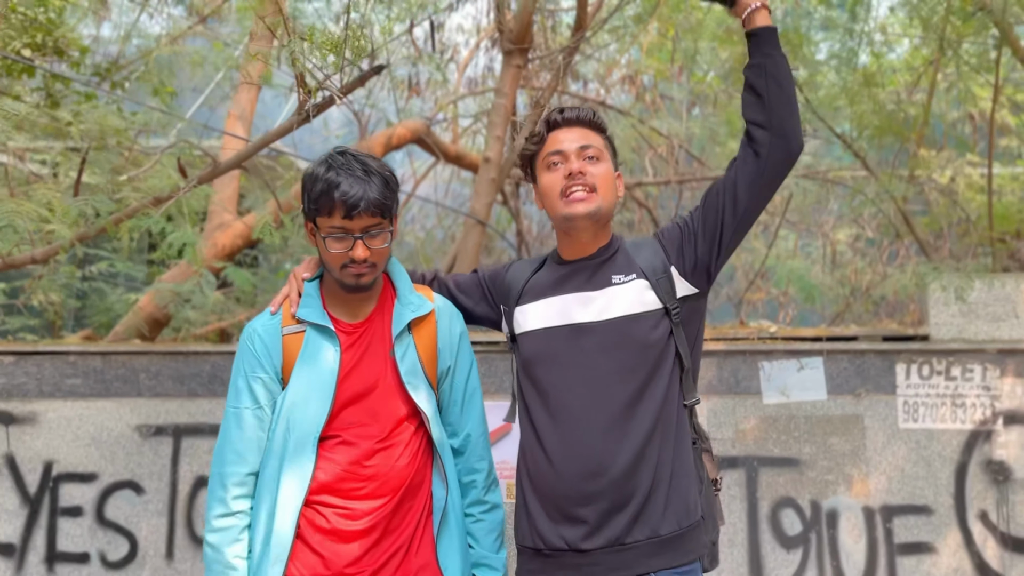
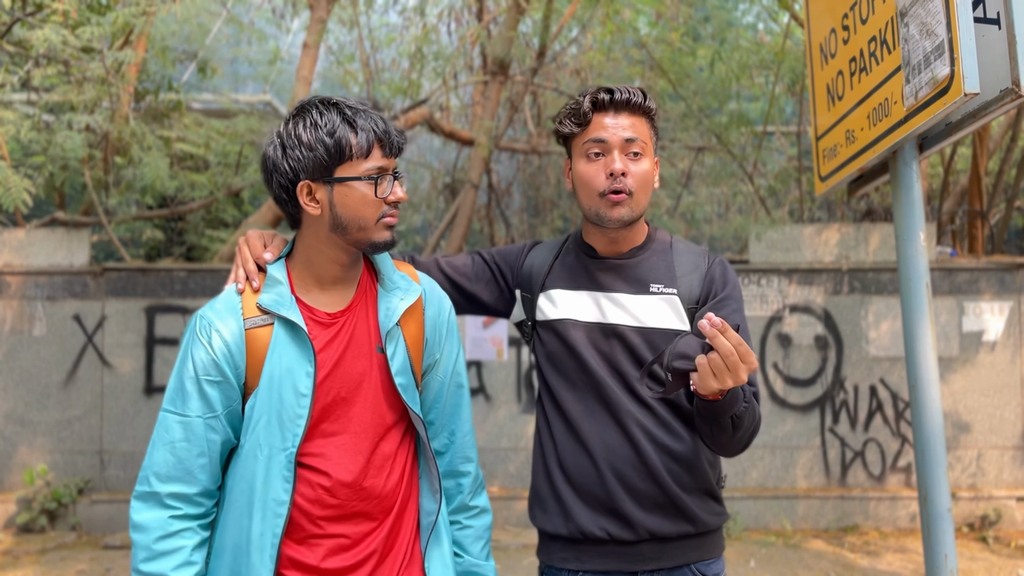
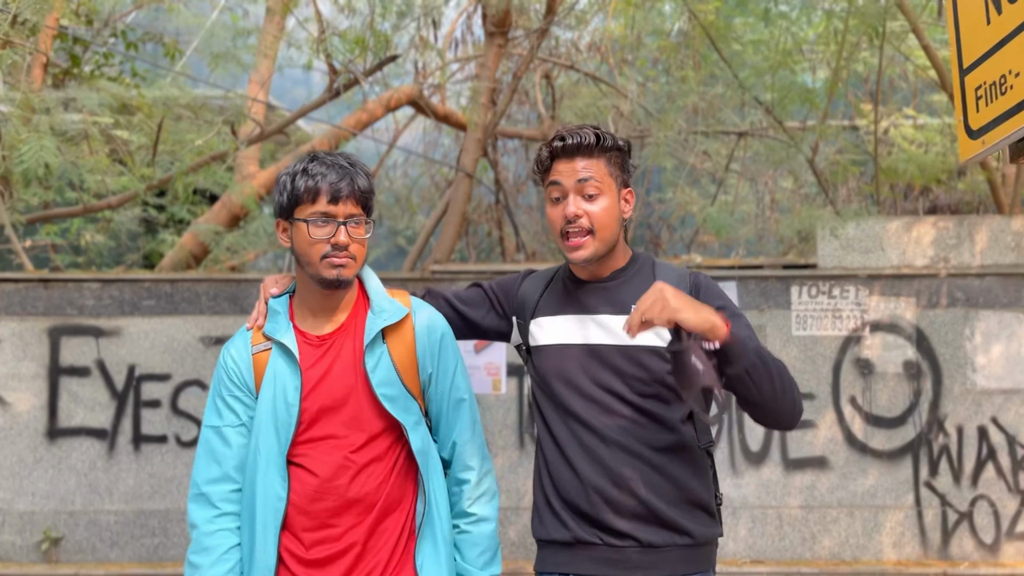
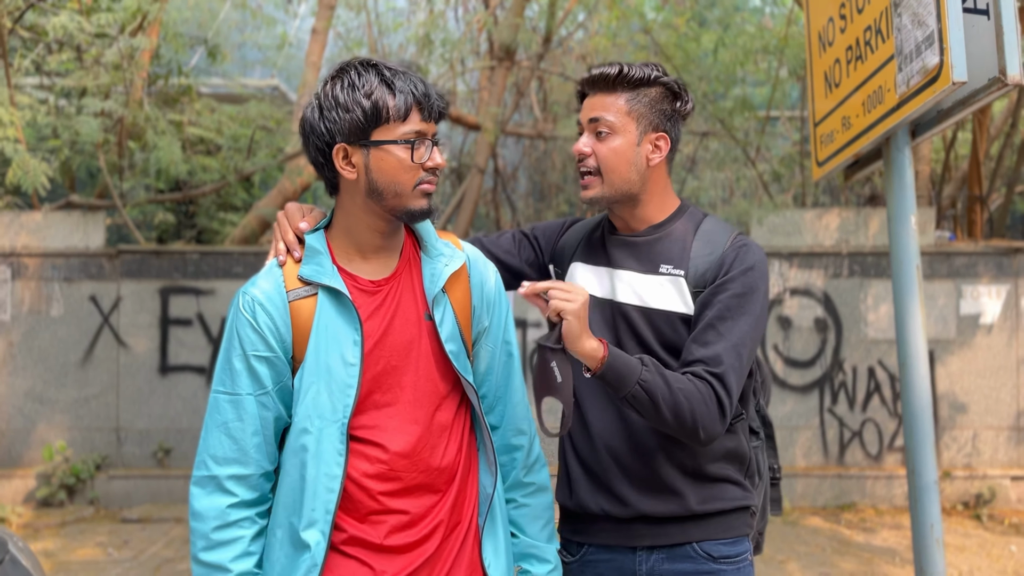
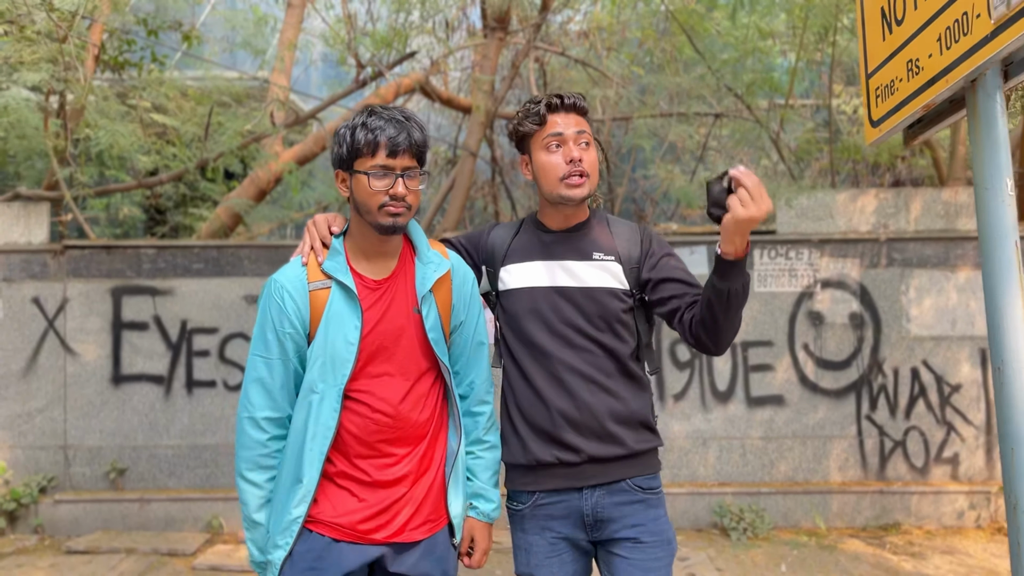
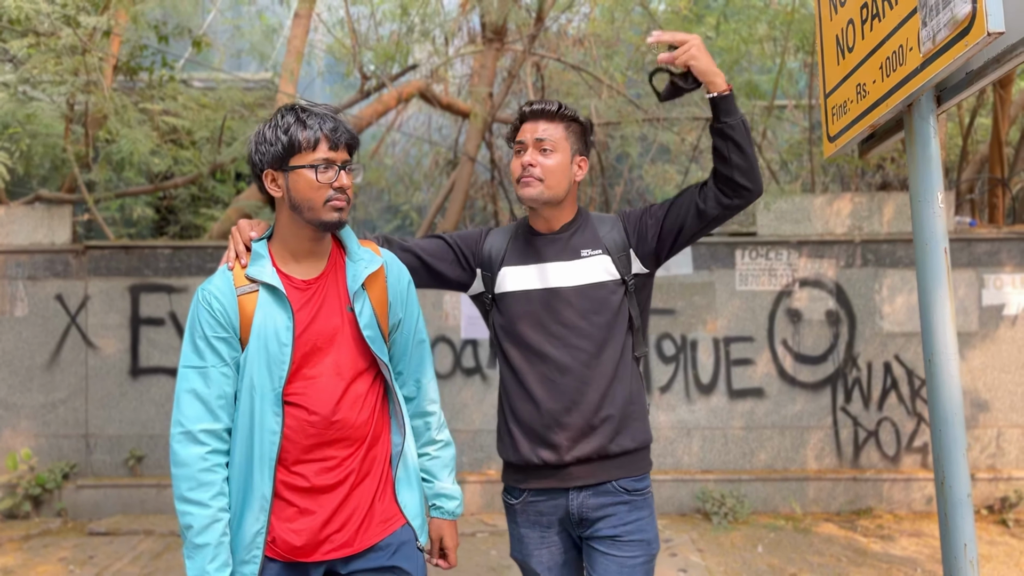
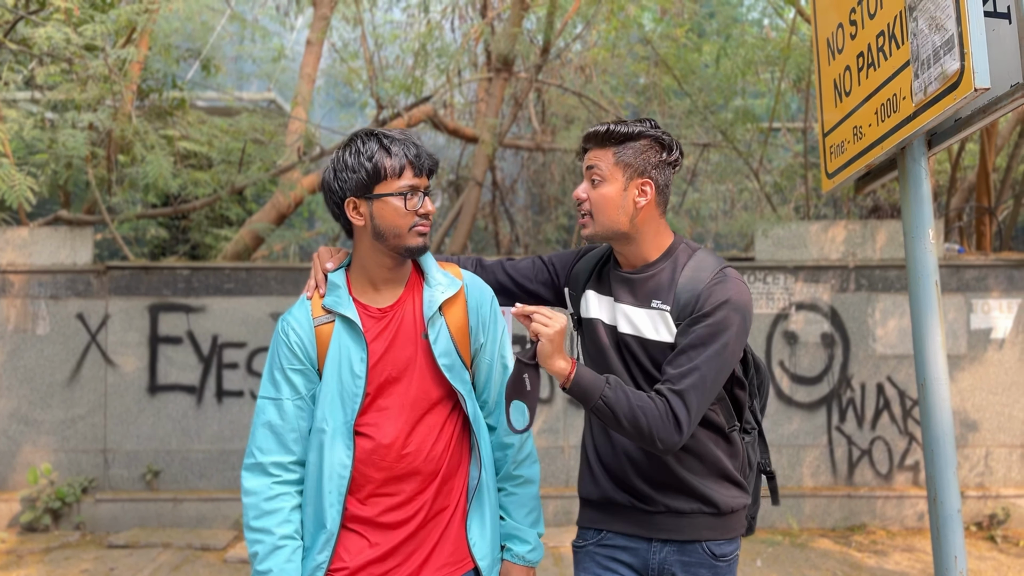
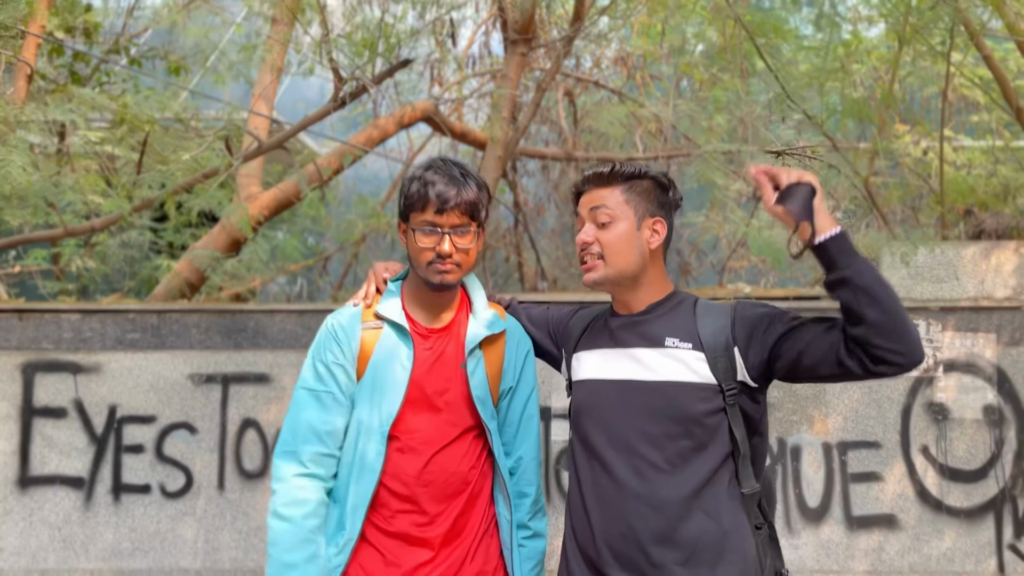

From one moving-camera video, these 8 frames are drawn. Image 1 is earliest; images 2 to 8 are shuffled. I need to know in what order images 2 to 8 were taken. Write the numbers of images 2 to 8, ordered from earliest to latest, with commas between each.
8, 3, 5, 6, 7, 2, 4
